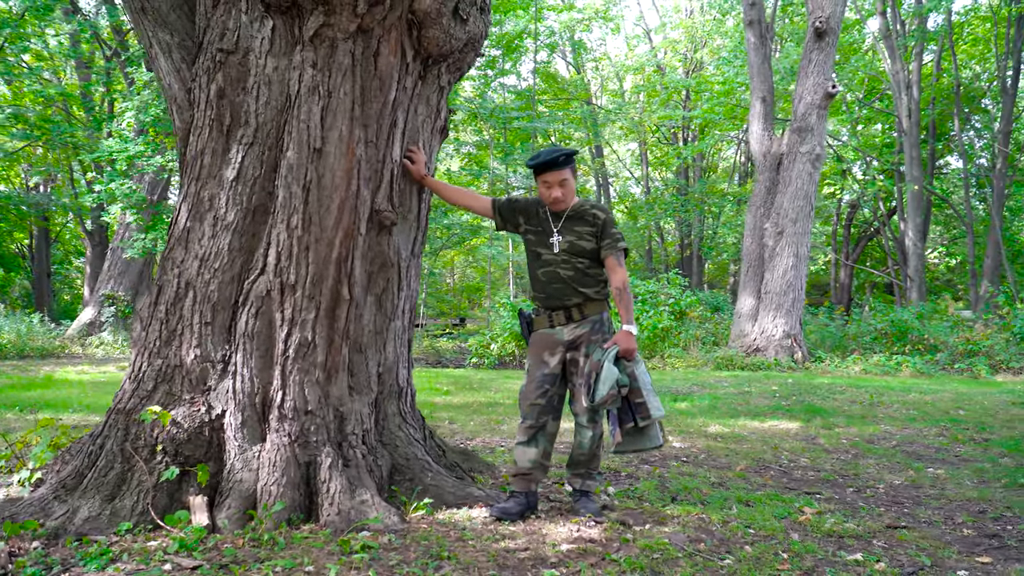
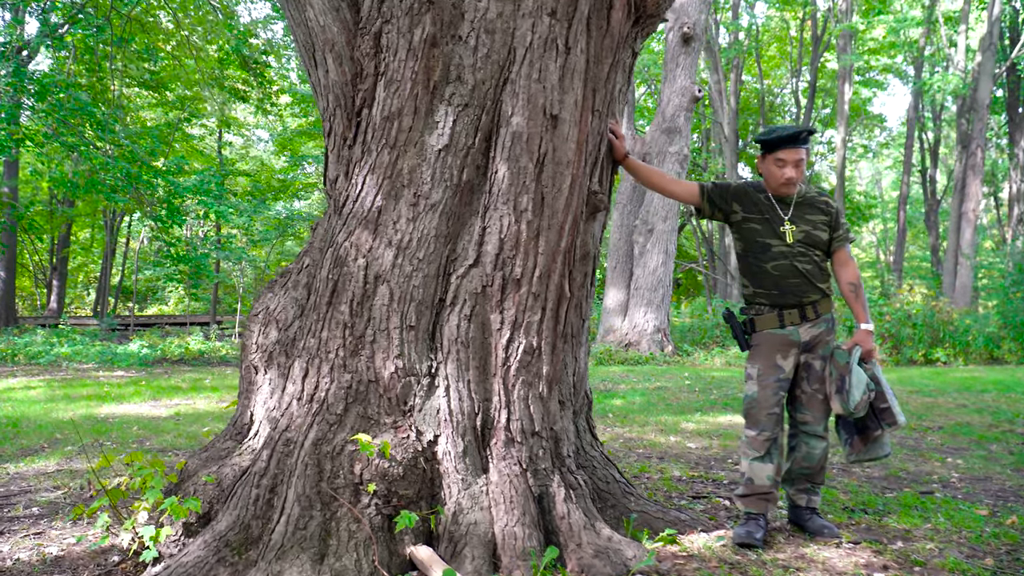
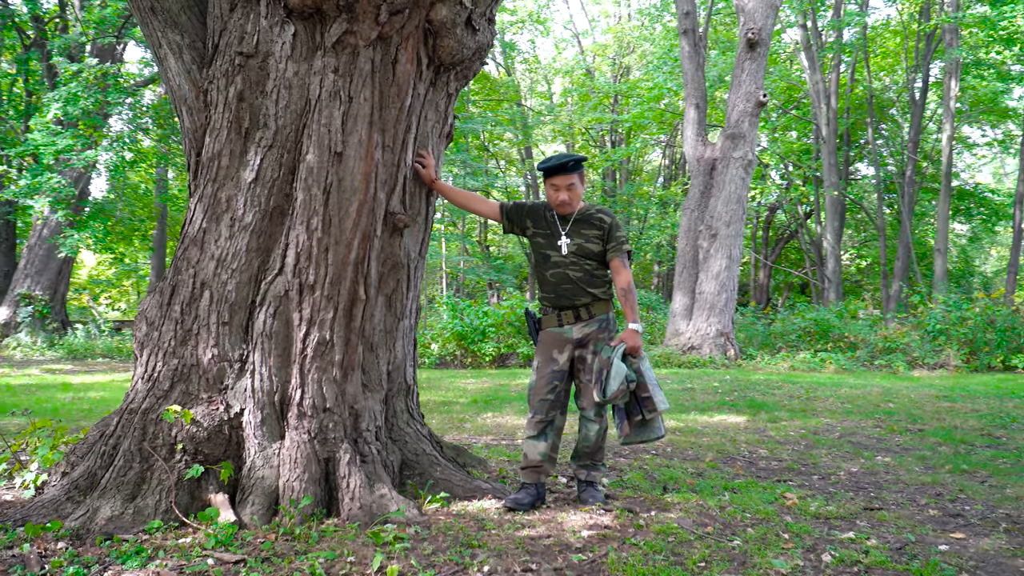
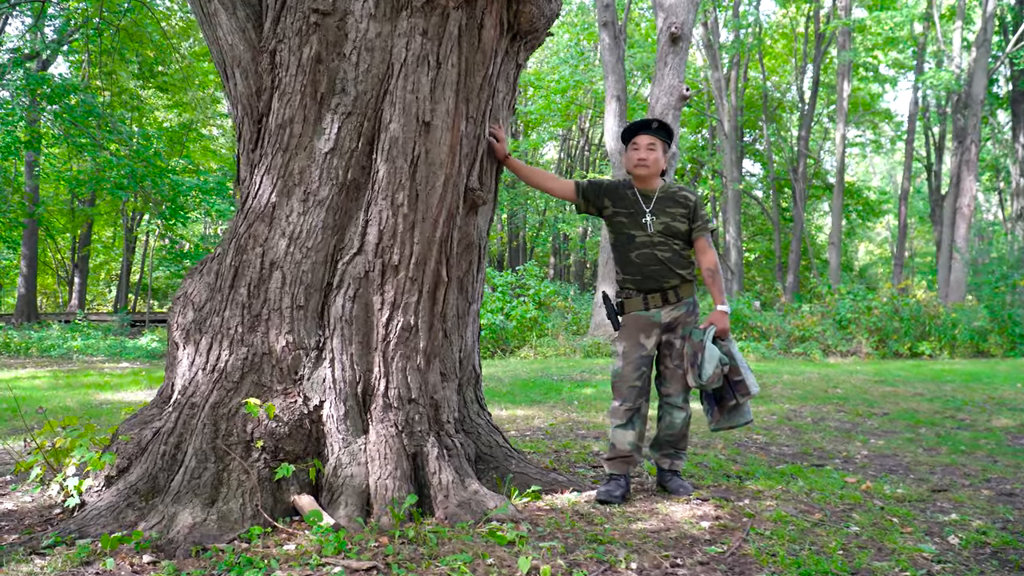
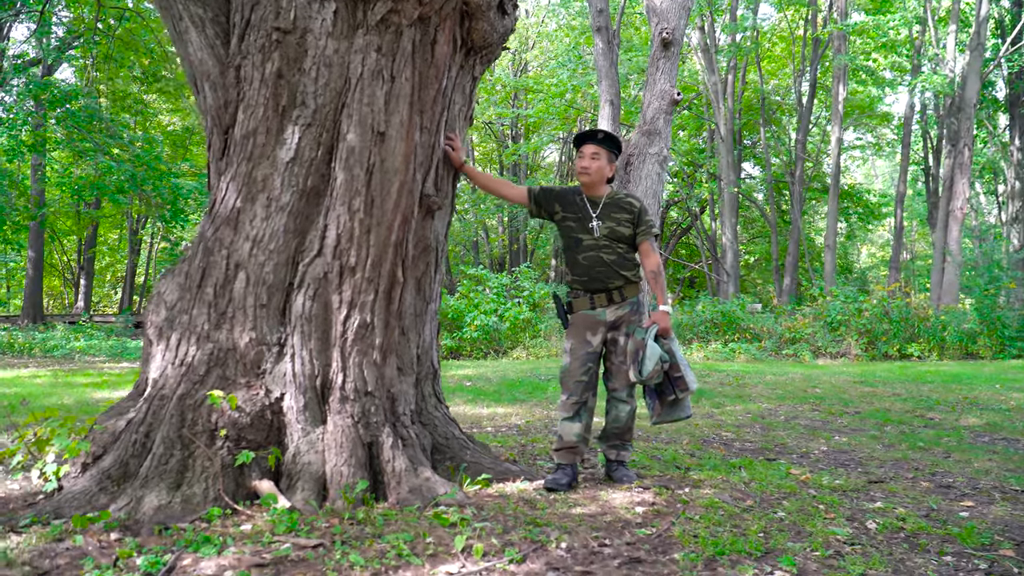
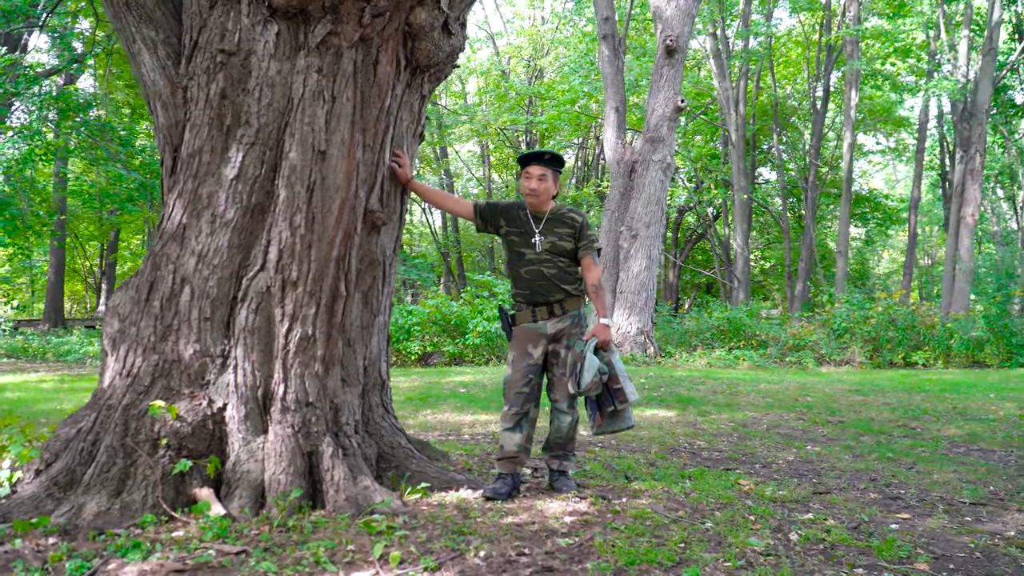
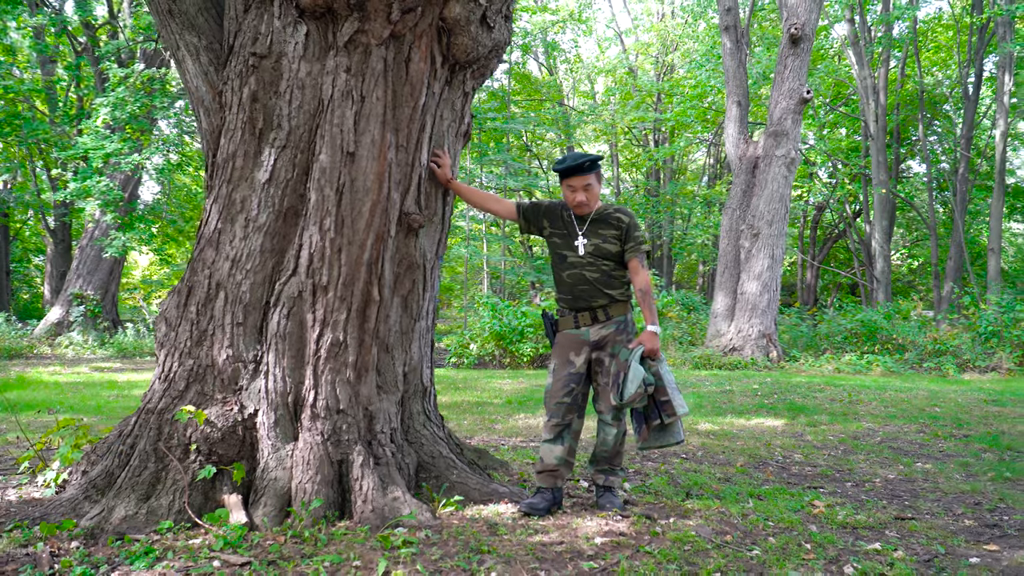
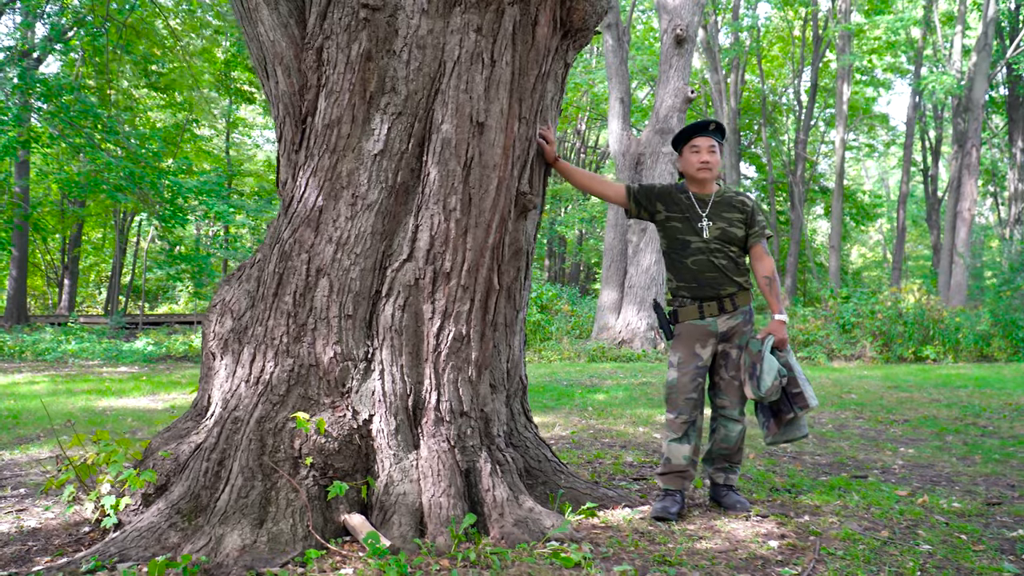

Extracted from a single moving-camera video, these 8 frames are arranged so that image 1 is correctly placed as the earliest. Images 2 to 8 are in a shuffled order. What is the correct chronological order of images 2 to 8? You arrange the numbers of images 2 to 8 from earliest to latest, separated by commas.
7, 3, 6, 5, 4, 8, 2
